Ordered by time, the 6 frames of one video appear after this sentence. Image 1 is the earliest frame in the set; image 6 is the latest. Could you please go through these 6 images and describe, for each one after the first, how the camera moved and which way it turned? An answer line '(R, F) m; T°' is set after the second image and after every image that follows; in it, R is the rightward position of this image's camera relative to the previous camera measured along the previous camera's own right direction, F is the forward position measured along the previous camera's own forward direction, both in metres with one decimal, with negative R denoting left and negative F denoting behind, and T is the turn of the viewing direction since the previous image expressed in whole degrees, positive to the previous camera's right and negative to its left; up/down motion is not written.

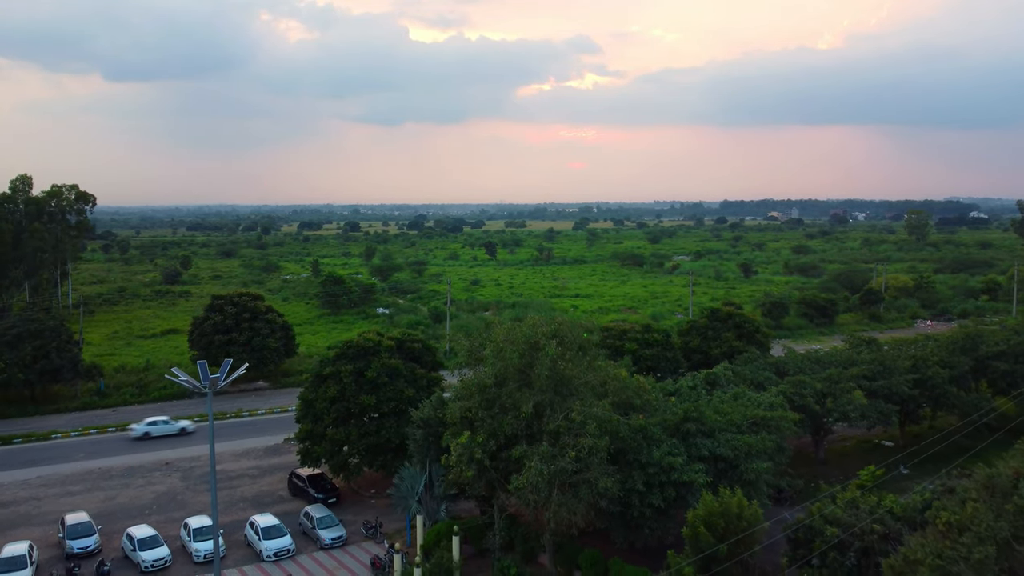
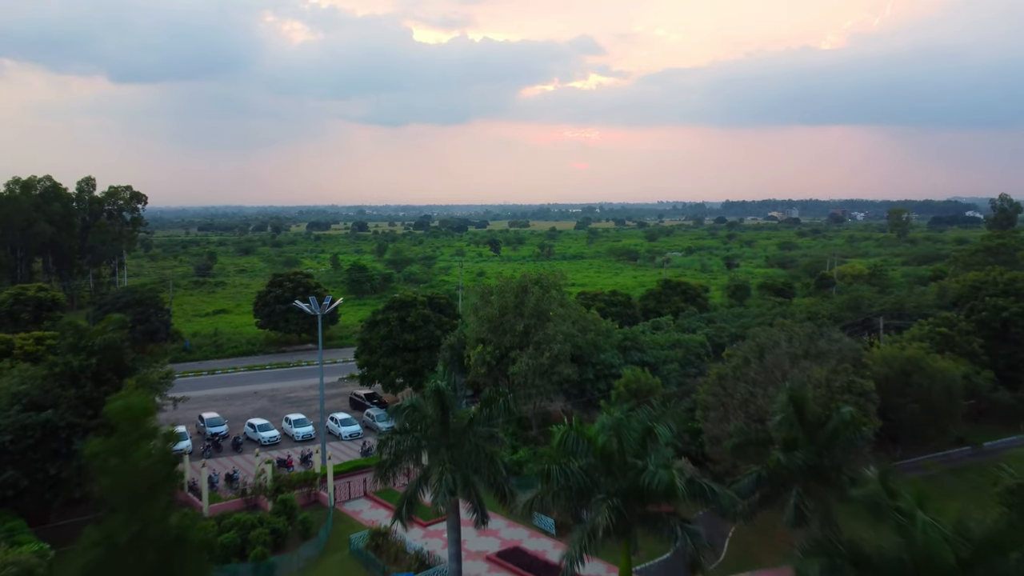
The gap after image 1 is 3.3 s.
(+0.2, -7.8) m; 0°
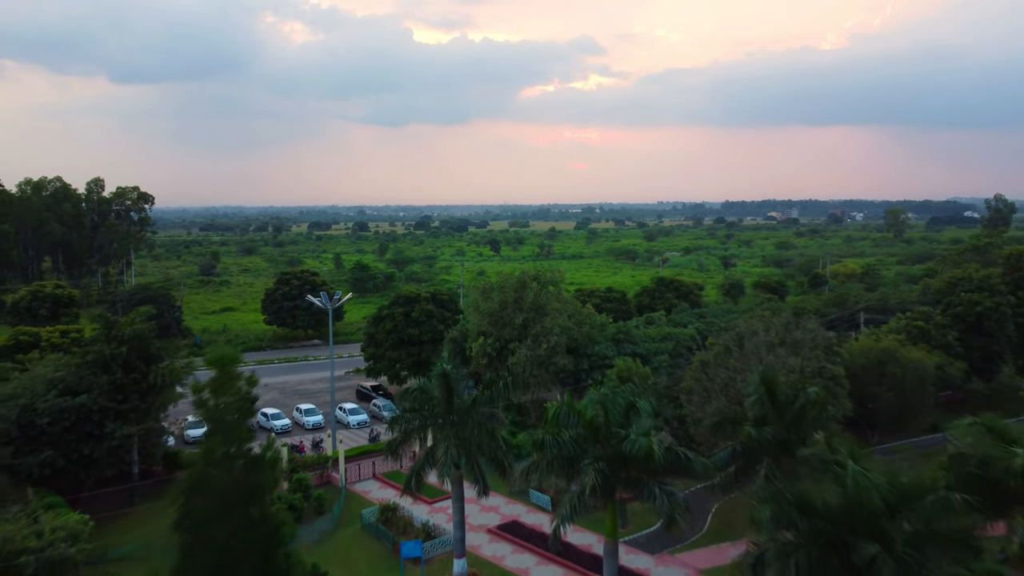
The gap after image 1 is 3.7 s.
(0.0, -1.3) m; 0°
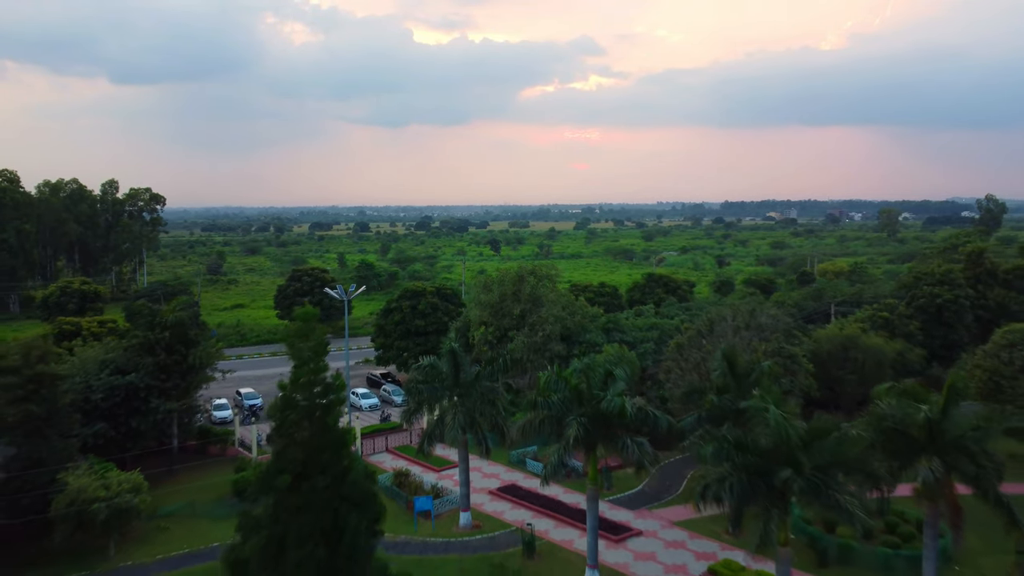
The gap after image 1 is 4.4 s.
(0.0, -2.3) m; 0°
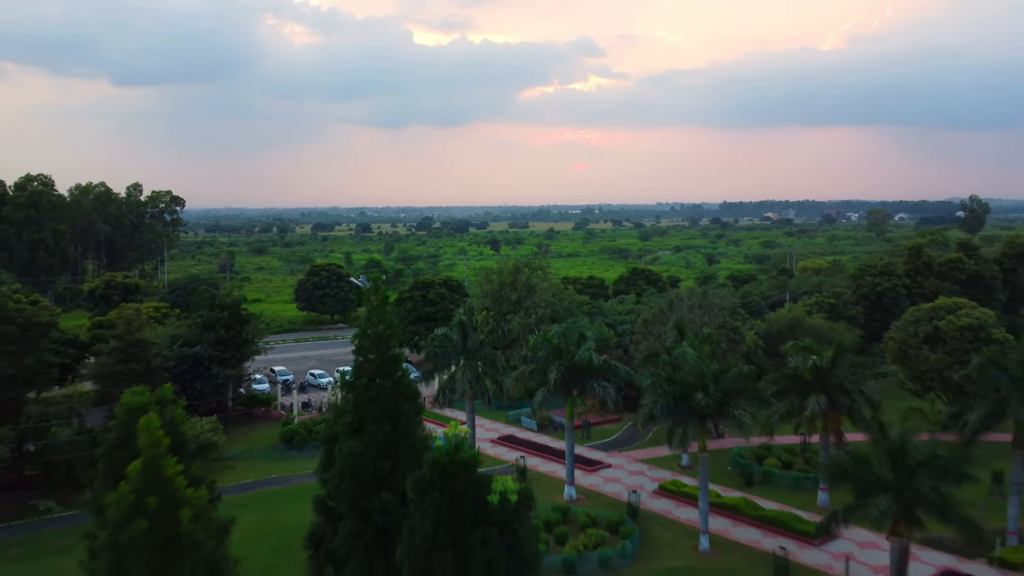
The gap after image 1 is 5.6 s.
(+0.1, -4.3) m; 0°
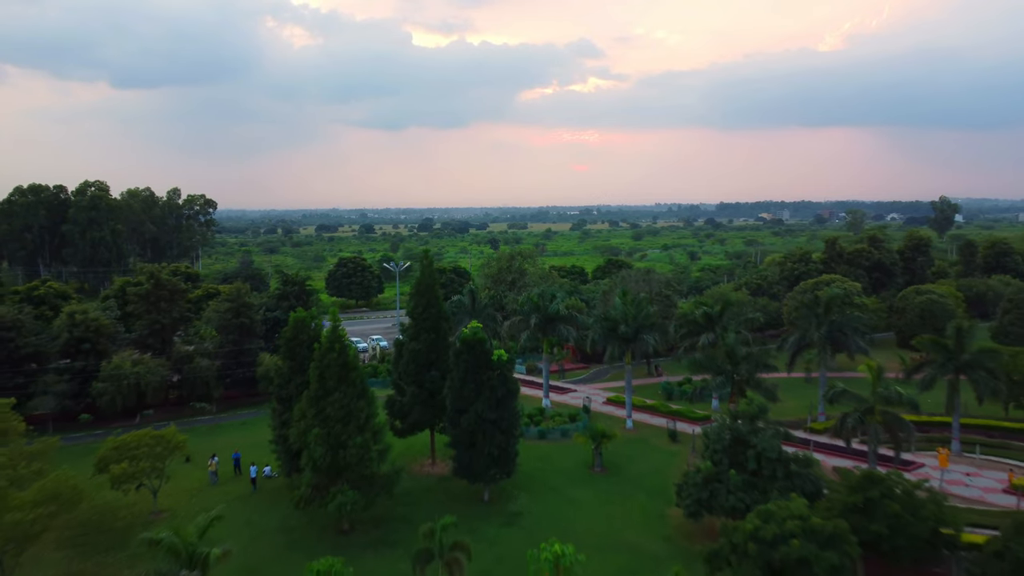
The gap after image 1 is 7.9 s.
(+0.2, -8.6) m; 0°
